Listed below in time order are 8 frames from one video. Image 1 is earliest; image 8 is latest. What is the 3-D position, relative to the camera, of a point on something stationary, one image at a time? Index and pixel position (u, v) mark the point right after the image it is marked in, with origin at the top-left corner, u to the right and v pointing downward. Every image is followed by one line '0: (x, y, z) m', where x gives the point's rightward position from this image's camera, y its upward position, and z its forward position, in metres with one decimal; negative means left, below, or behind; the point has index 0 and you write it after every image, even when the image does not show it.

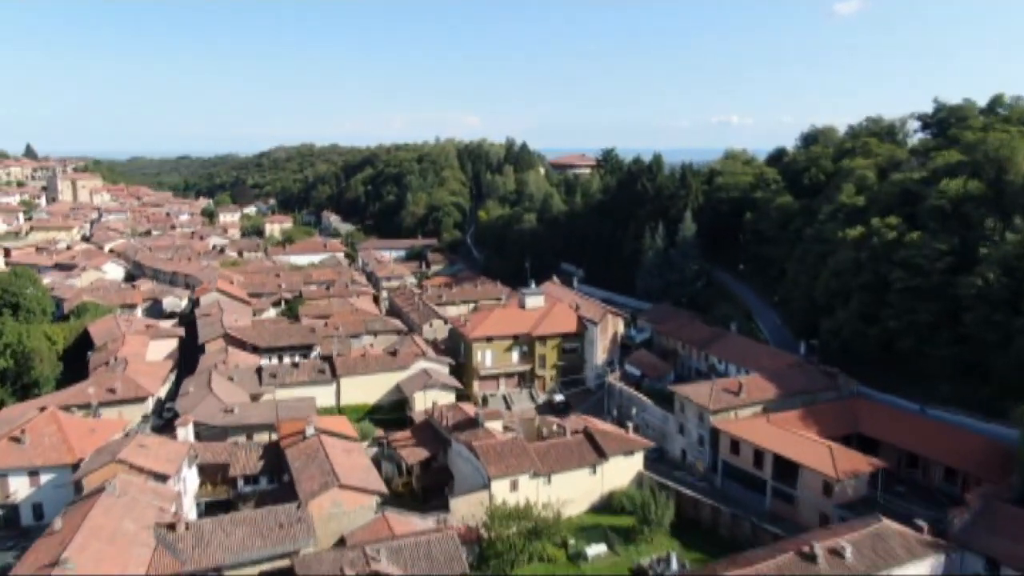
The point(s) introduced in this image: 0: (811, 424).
0: (+7.3, -3.3, +19.2) m
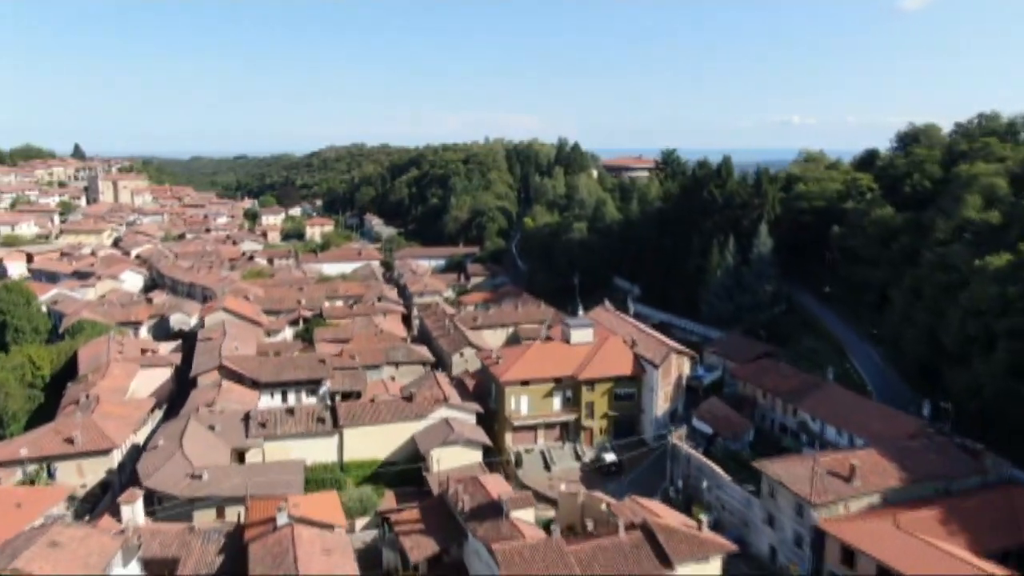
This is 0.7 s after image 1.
0: (+7.9, -4.3, +14.0) m
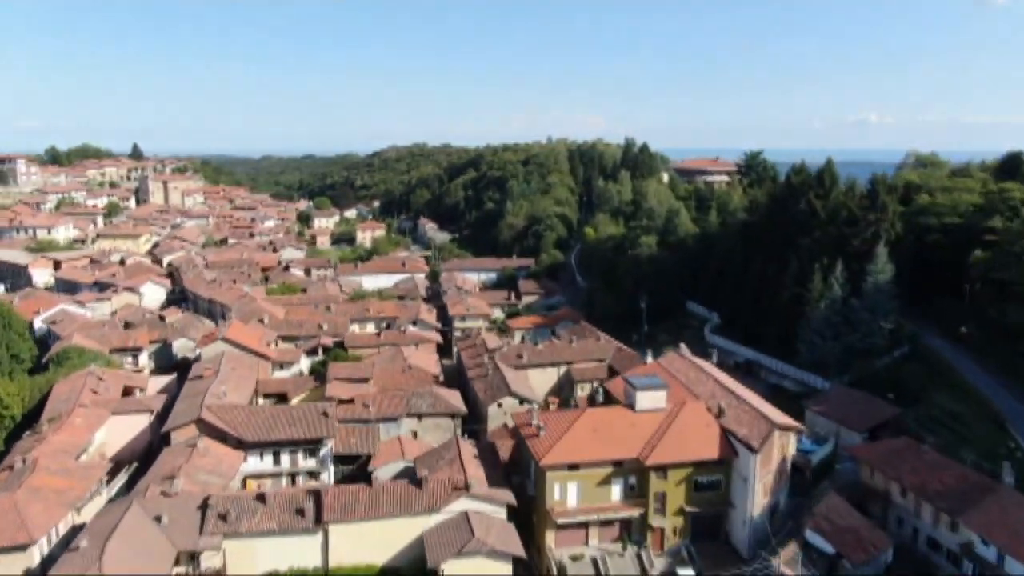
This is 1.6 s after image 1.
0: (+8.1, -5.5, +8.0) m
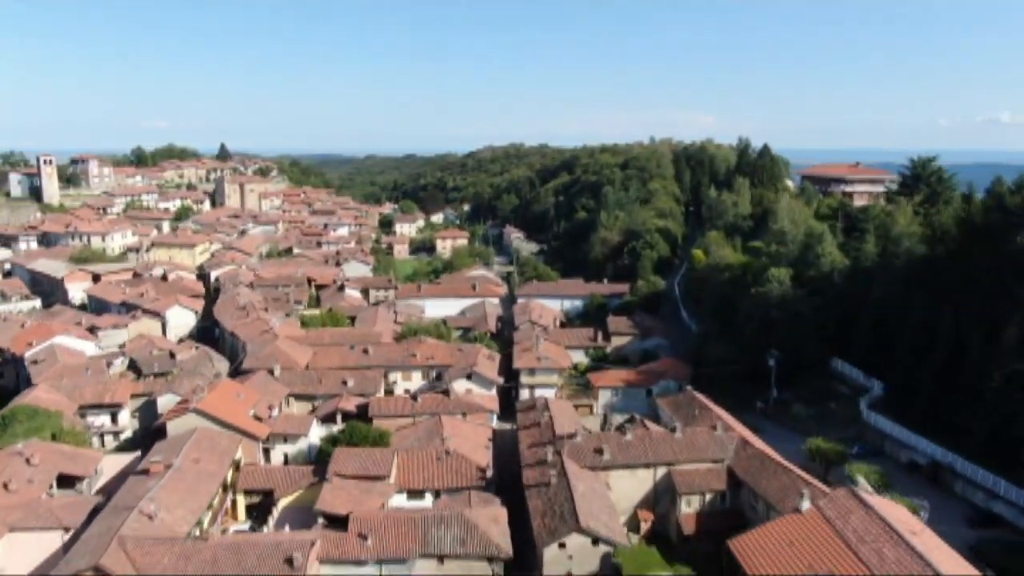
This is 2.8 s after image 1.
0: (+7.5, -7.2, -0.7) m
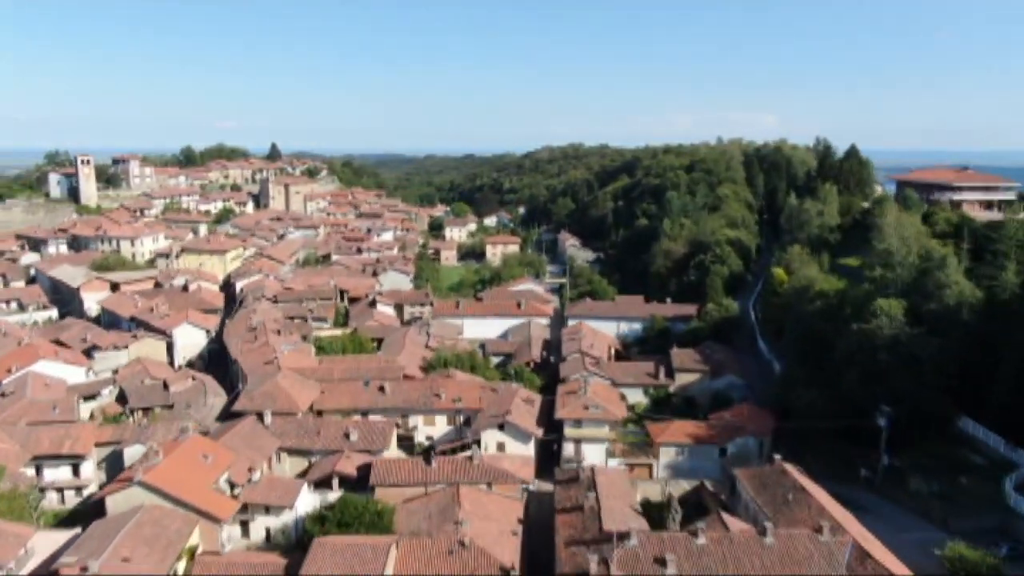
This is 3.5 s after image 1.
0: (+6.5, -8.2, -5.9) m
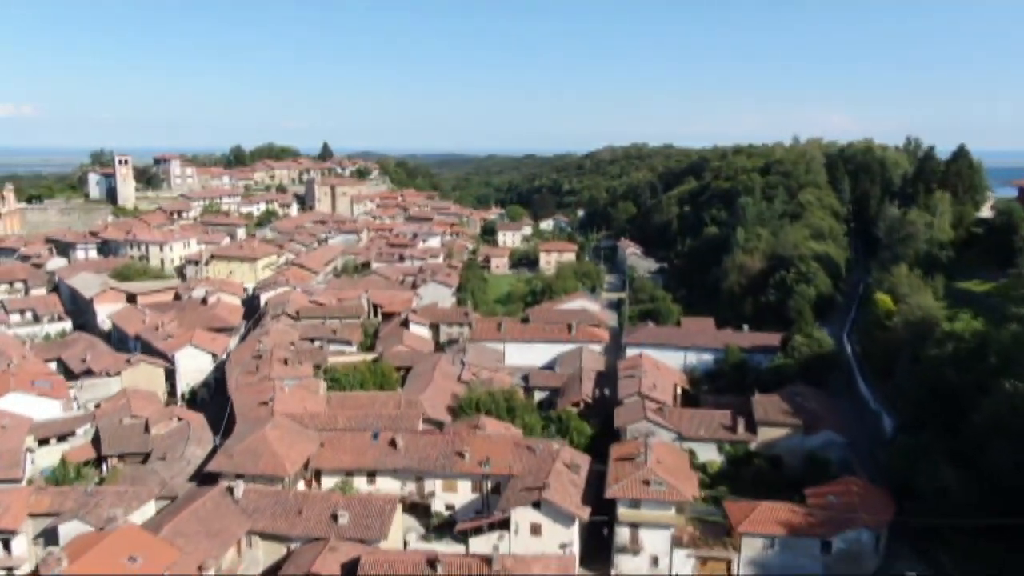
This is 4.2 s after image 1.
0: (+5.2, -9.1, -11.0) m
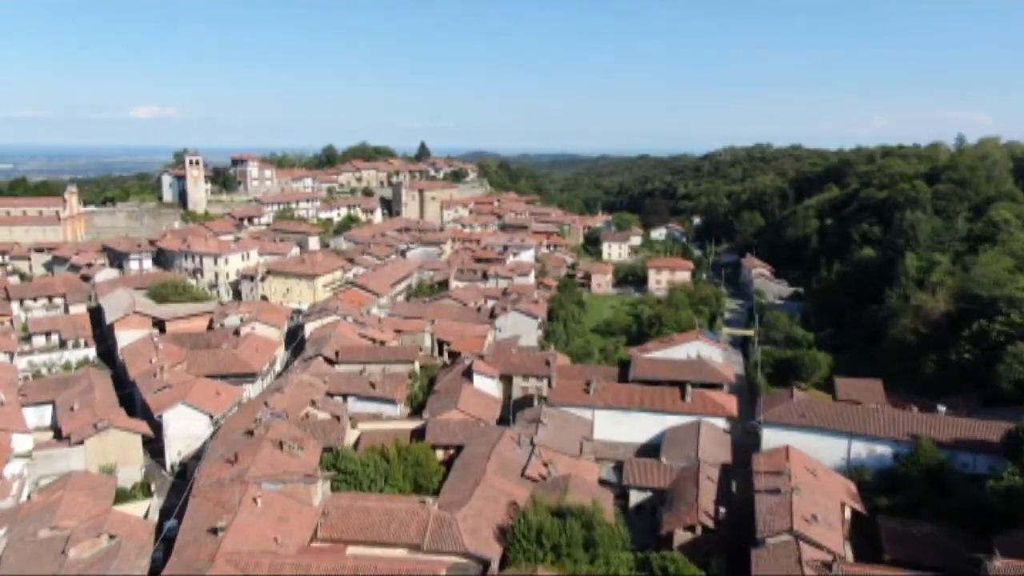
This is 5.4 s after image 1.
0: (+1.8, -10.6, -19.2) m
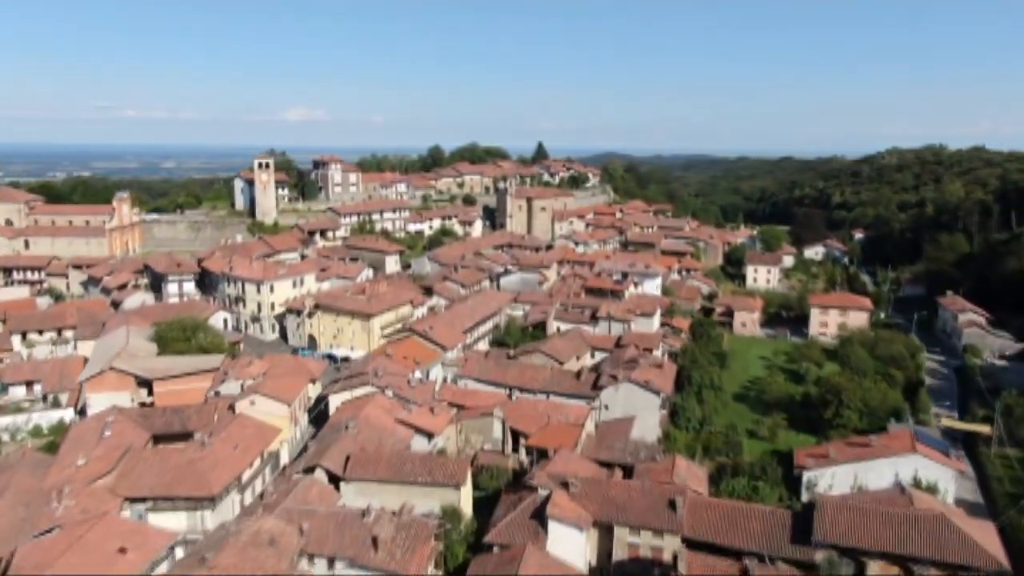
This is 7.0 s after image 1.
0: (-3.8, -12.4, -29.1) m
